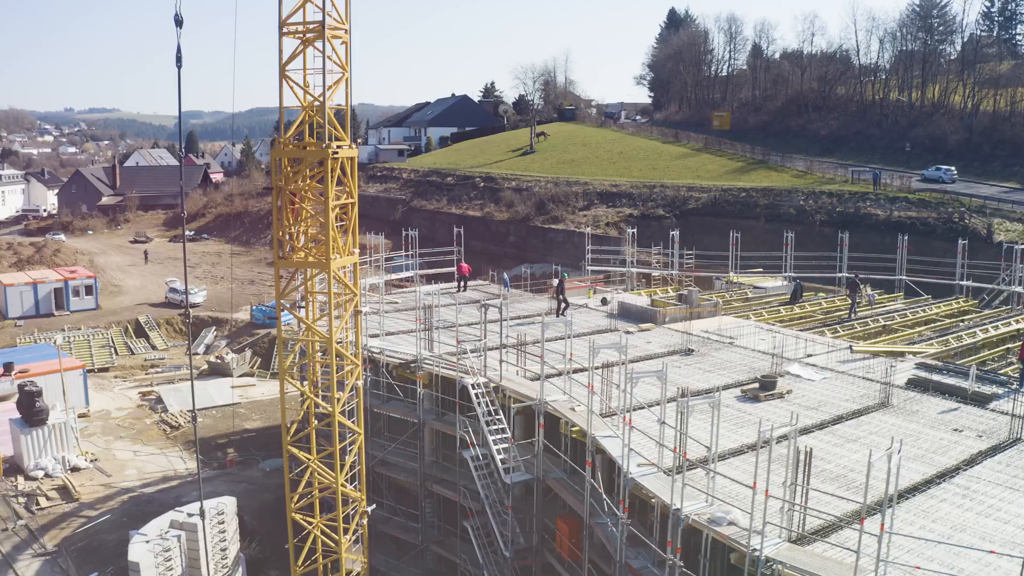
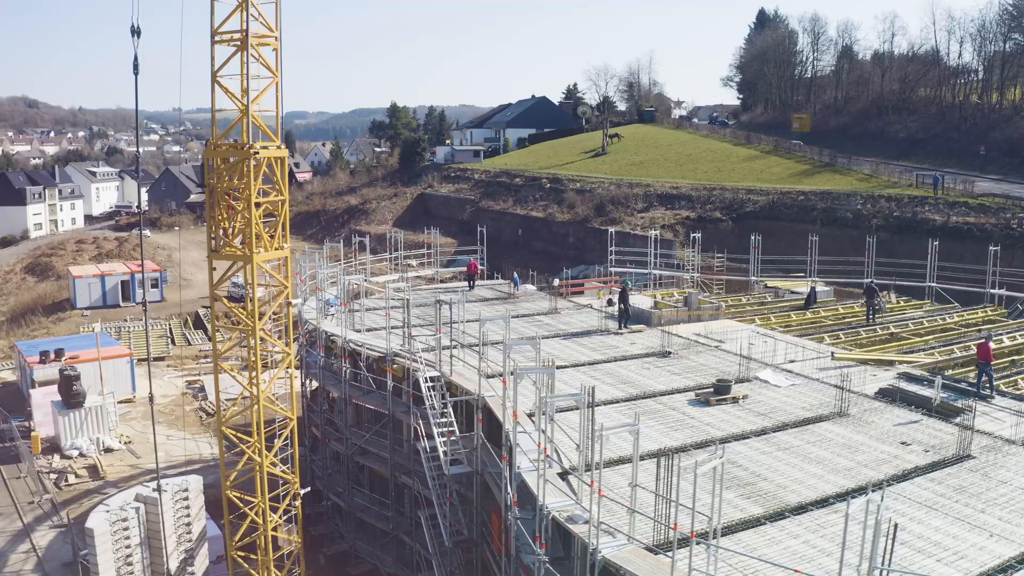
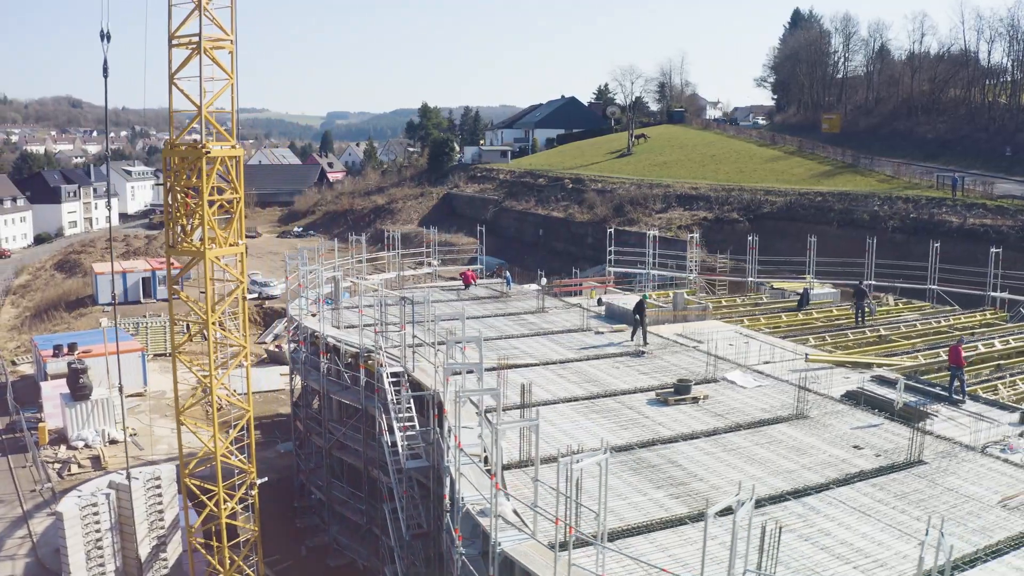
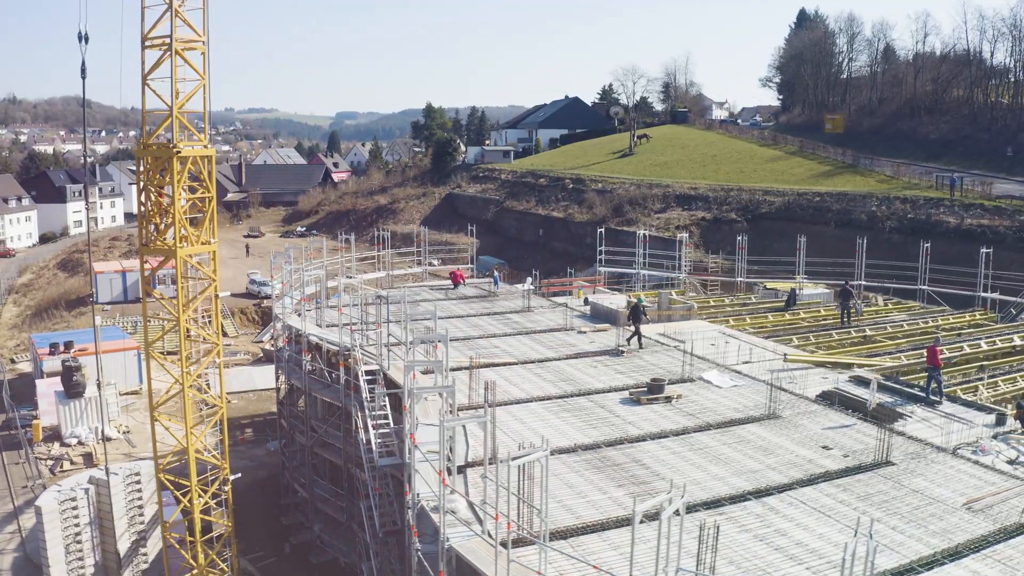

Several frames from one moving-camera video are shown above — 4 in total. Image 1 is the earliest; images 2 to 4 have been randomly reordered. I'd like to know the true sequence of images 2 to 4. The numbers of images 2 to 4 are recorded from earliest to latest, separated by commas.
2, 3, 4
